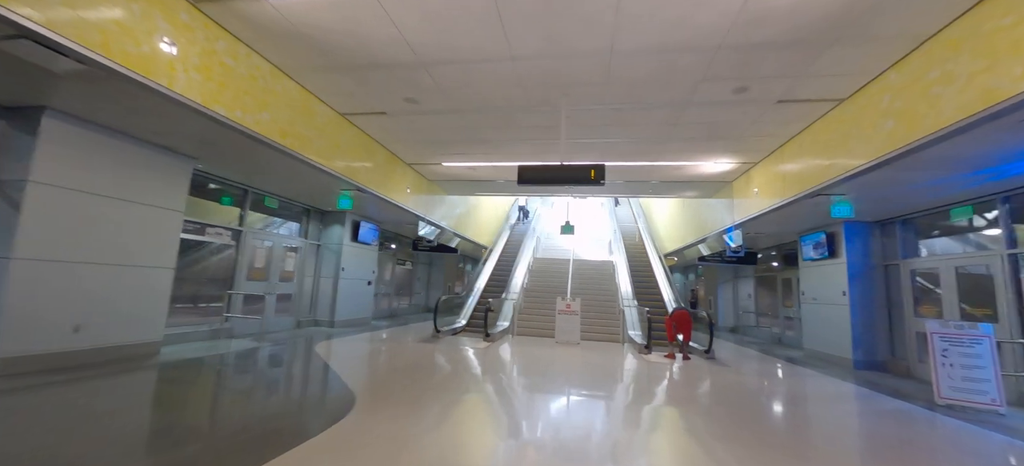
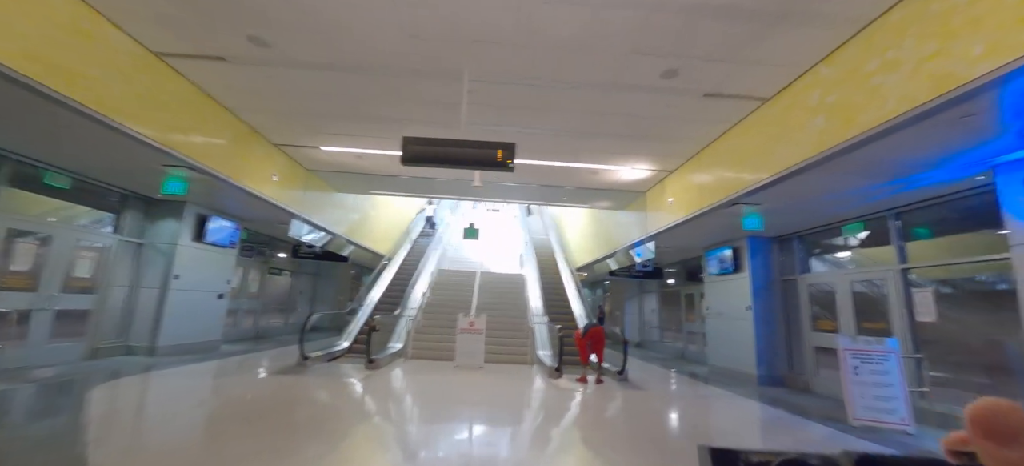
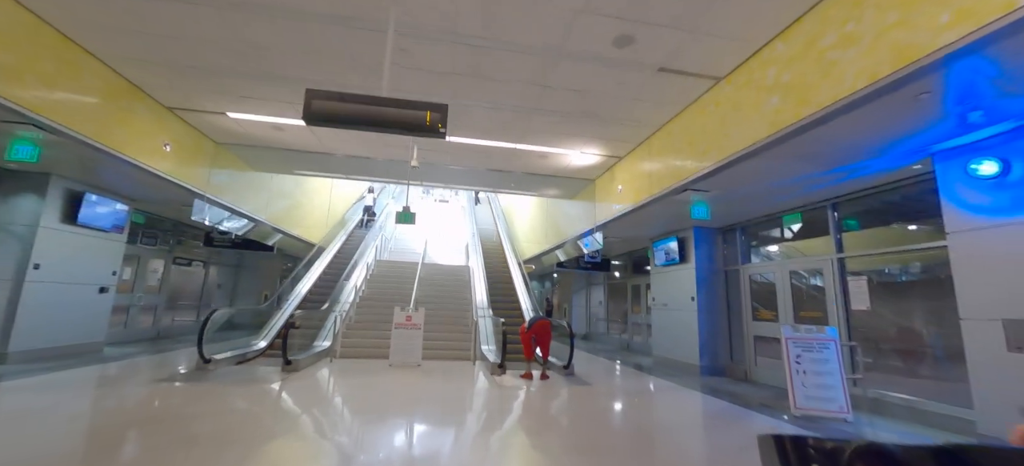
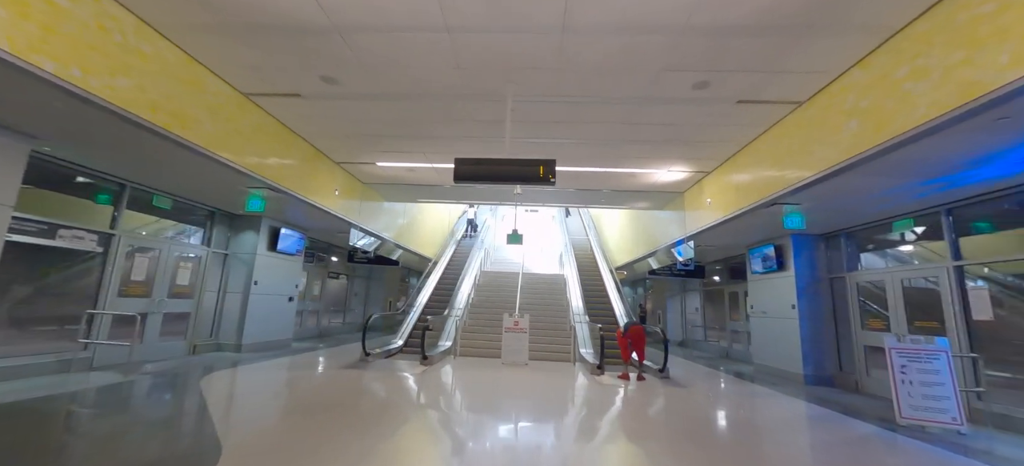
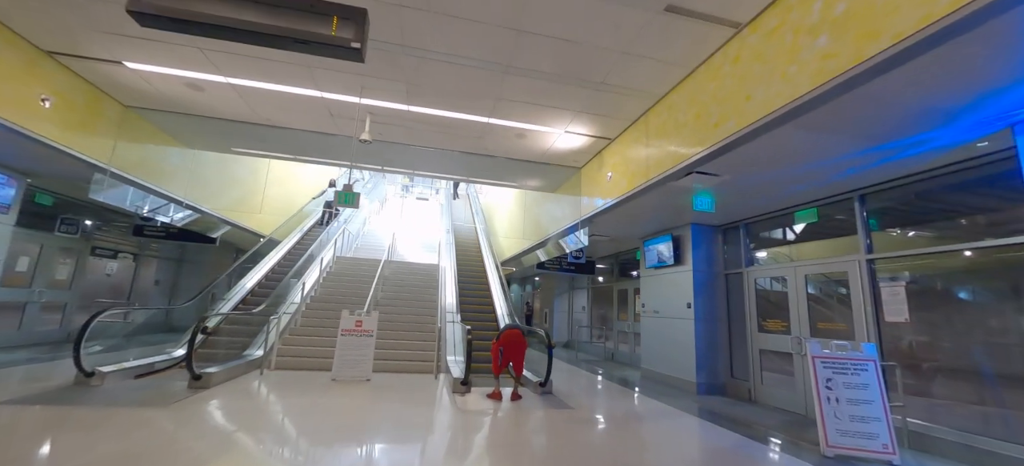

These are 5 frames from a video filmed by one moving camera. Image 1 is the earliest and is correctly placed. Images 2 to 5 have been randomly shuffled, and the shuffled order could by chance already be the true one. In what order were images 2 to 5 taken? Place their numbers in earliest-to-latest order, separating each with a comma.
4, 2, 3, 5
